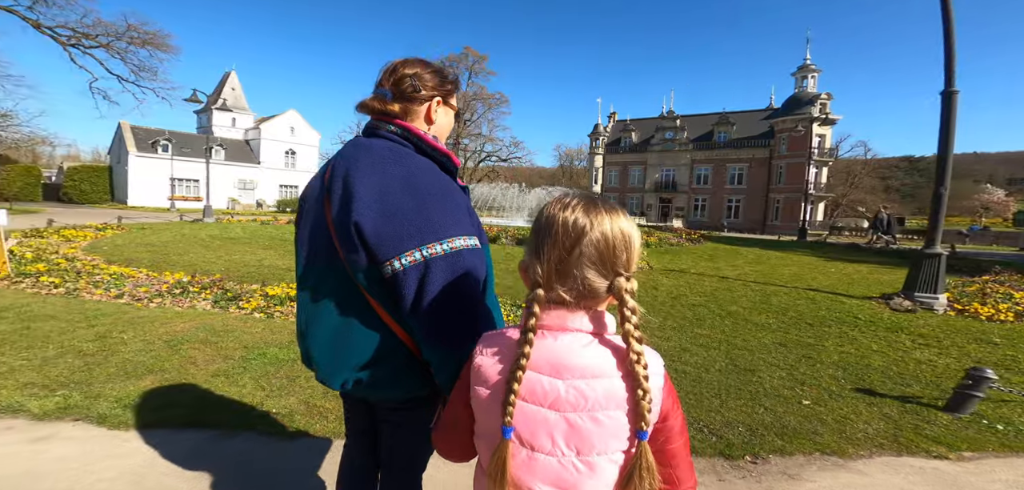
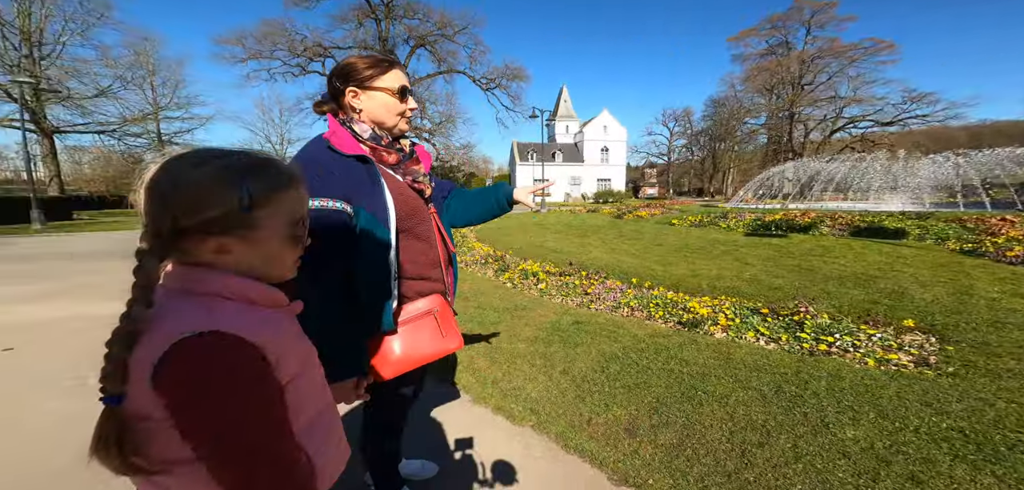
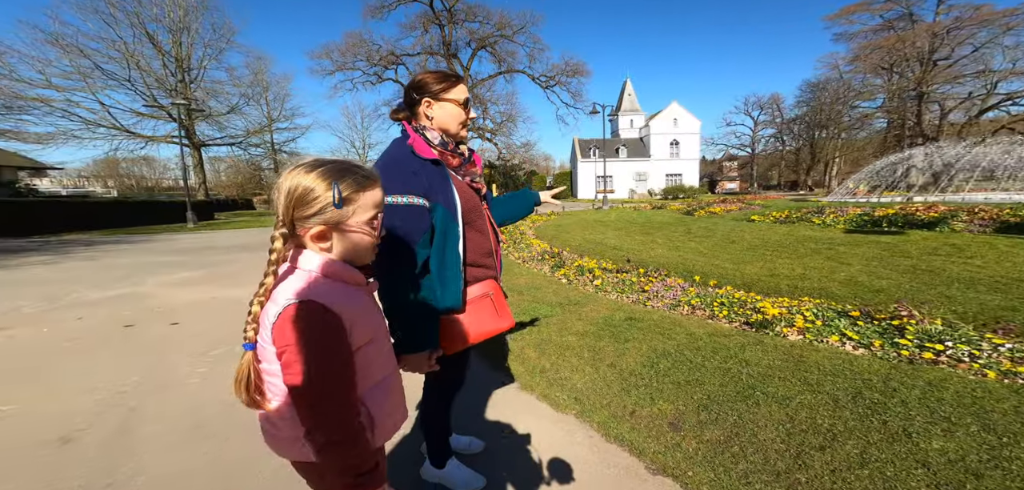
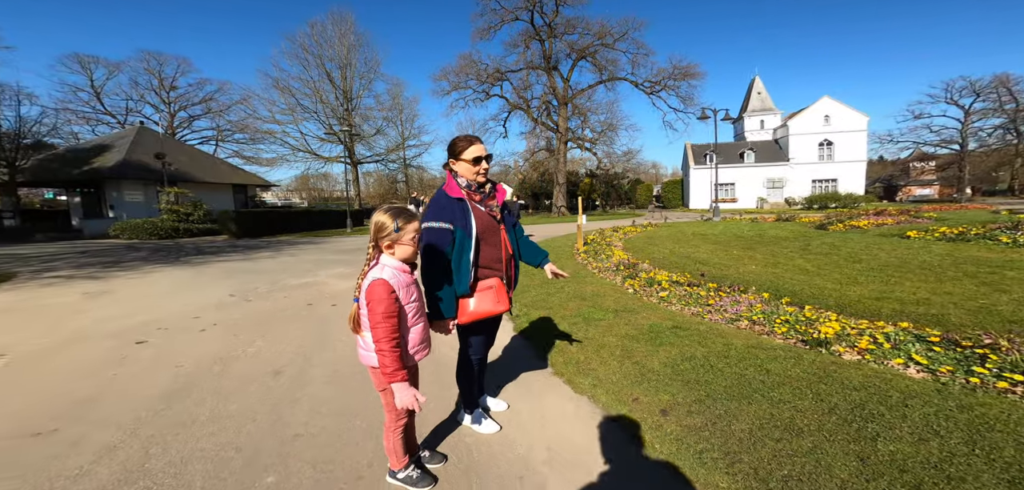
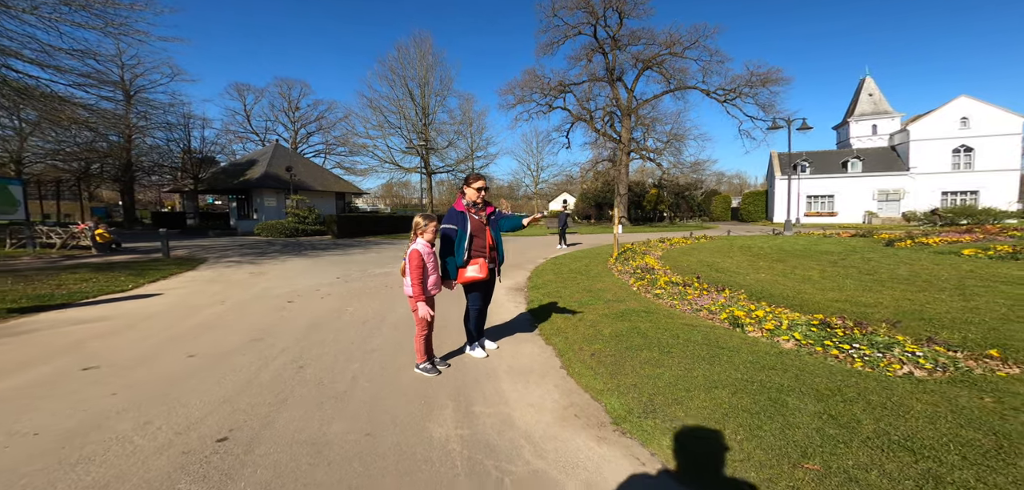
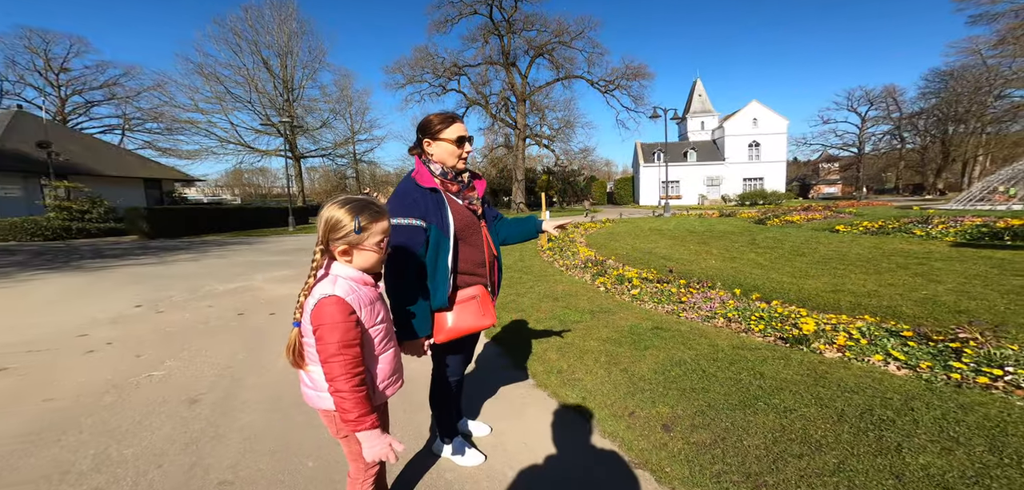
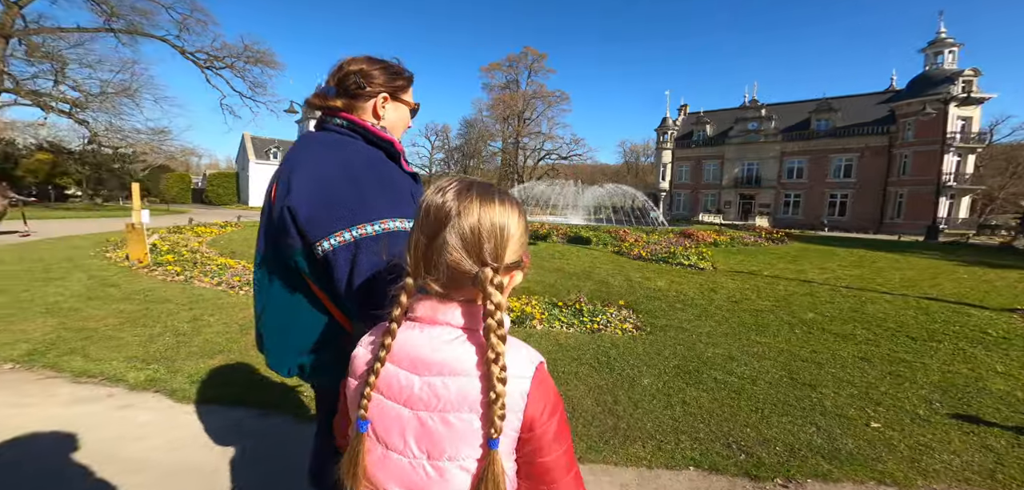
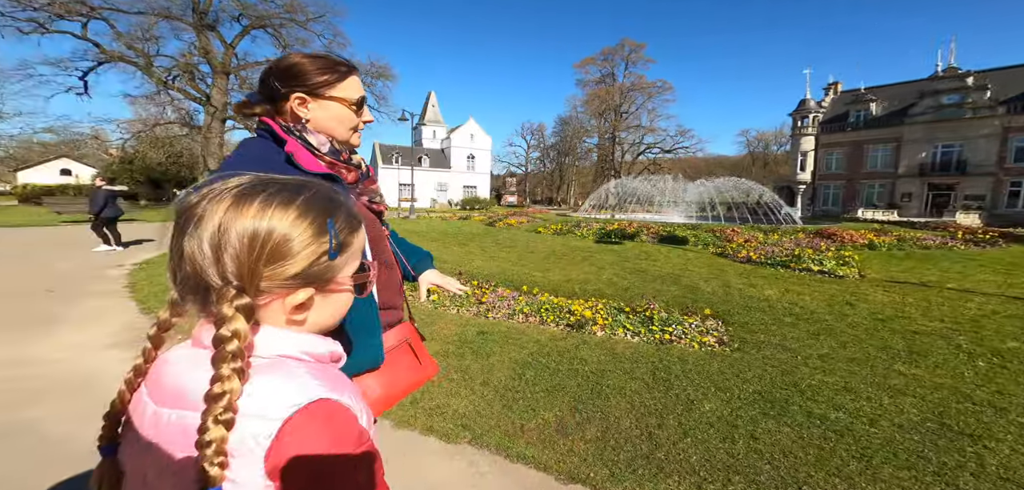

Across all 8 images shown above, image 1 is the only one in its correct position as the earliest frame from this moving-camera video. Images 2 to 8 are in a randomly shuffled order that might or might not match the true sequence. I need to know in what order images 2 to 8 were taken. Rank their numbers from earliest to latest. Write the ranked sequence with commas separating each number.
7, 8, 2, 3, 6, 4, 5
